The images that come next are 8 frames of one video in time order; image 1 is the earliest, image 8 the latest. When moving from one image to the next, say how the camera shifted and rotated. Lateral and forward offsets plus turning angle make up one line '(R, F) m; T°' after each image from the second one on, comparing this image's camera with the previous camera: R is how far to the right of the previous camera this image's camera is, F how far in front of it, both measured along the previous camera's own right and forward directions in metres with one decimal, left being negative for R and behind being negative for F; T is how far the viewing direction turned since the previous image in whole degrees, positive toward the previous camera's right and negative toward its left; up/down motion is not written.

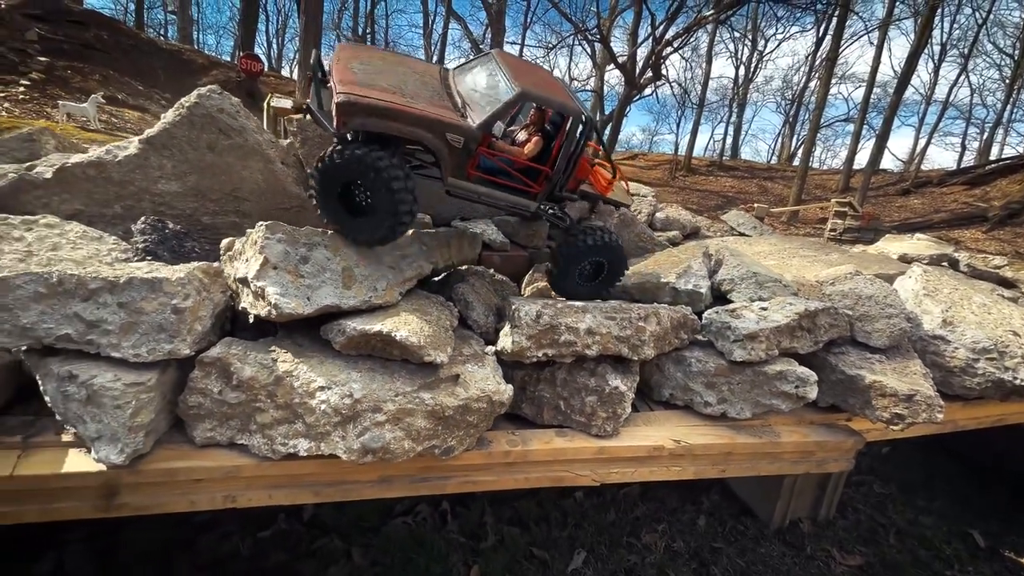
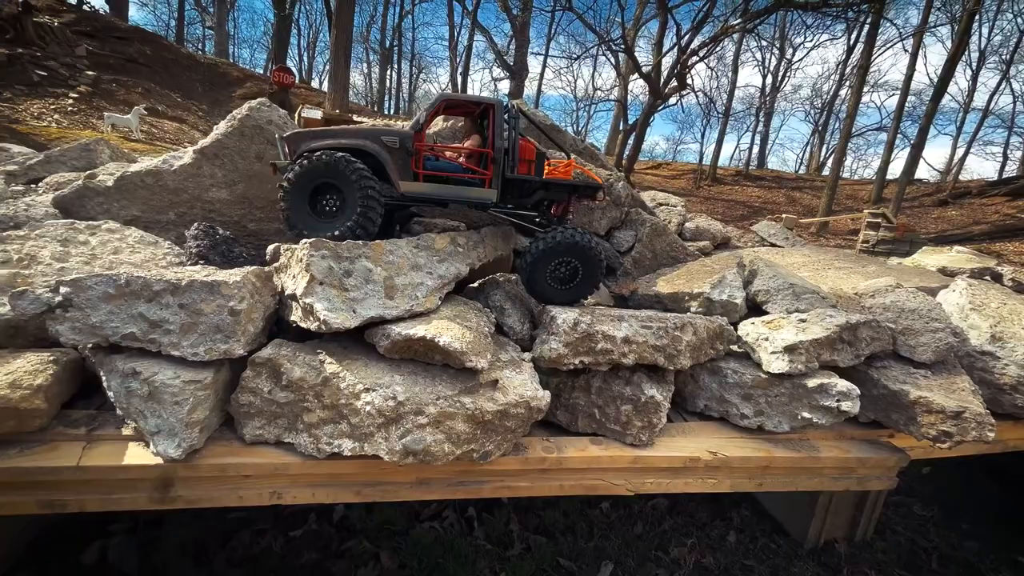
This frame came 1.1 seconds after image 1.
(-0.1, 0.0) m; -3°
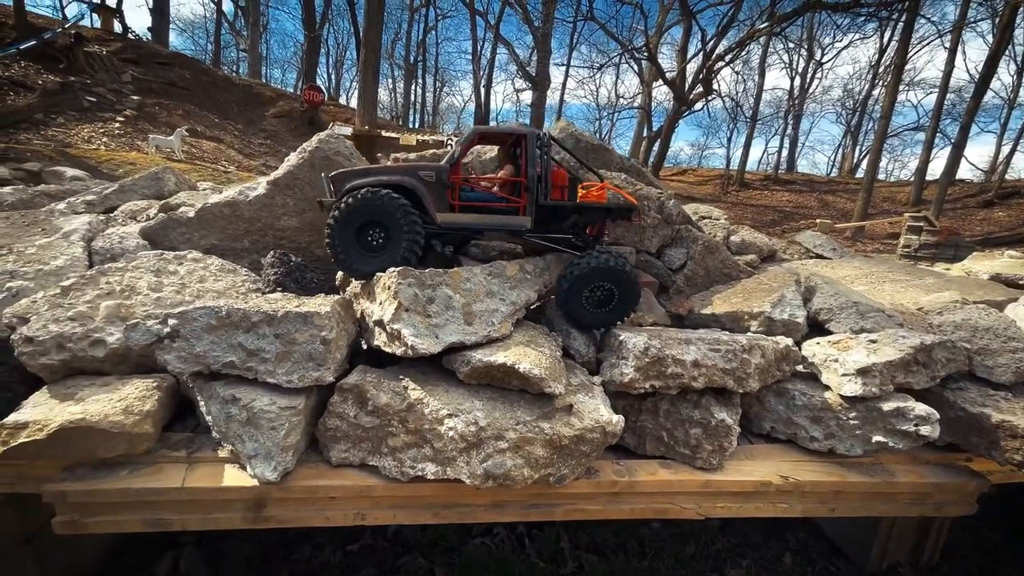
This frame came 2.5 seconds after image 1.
(-0.3, -0.1) m; -3°
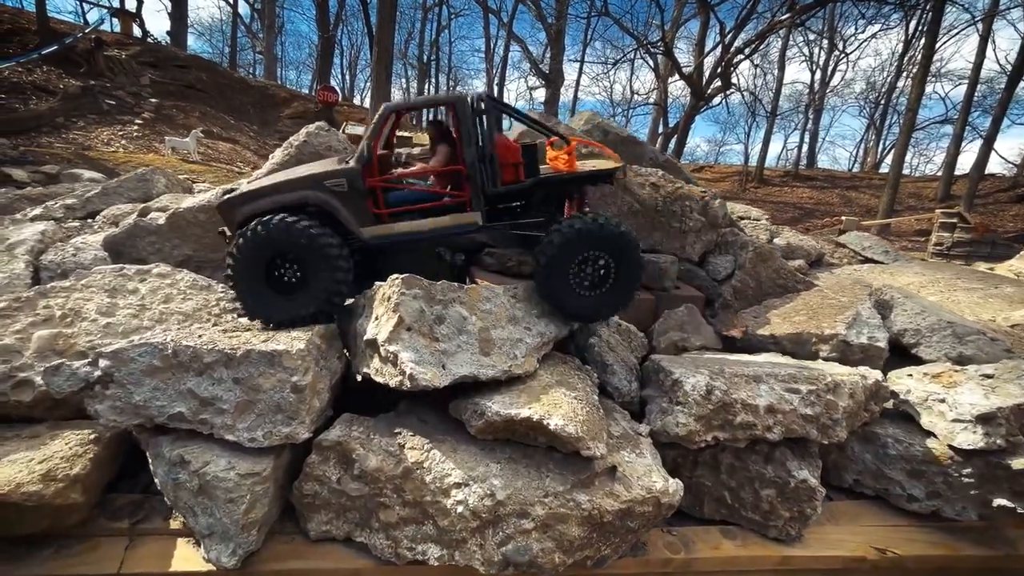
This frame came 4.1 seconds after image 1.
(-0.1, +0.6) m; -2°
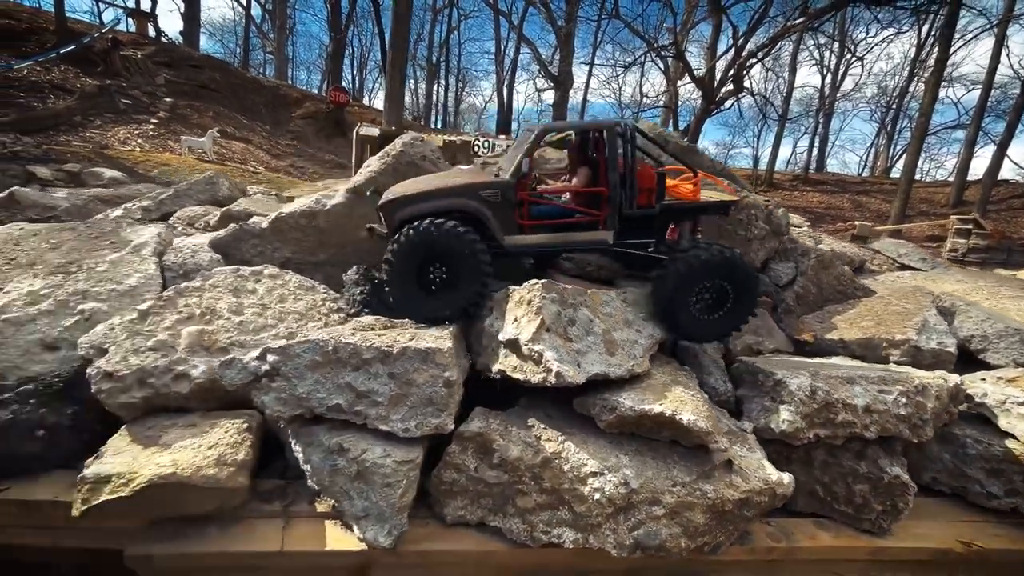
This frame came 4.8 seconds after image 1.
(-0.6, -0.2) m; -1°
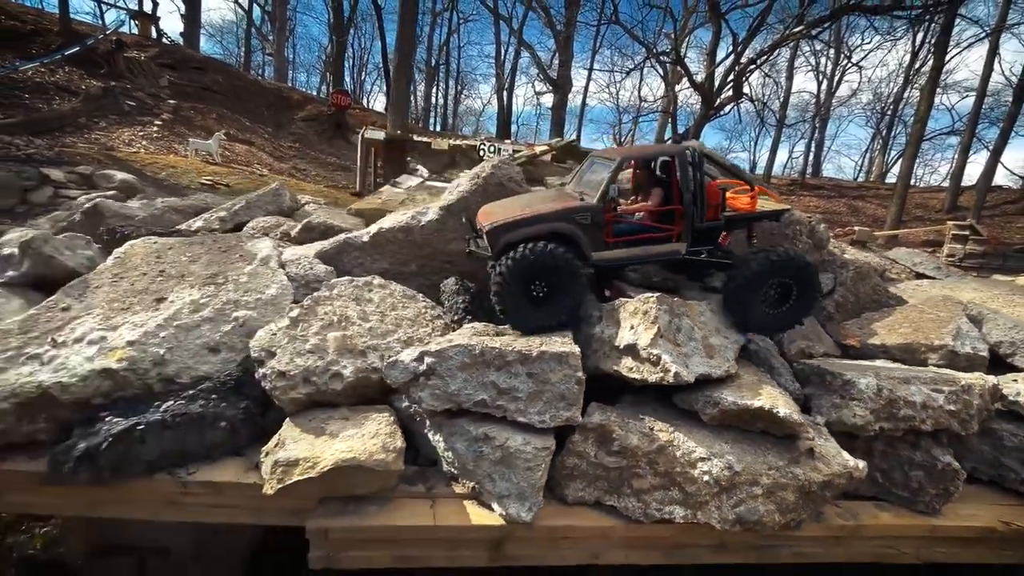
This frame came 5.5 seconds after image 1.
(-0.7, -0.4) m; 0°
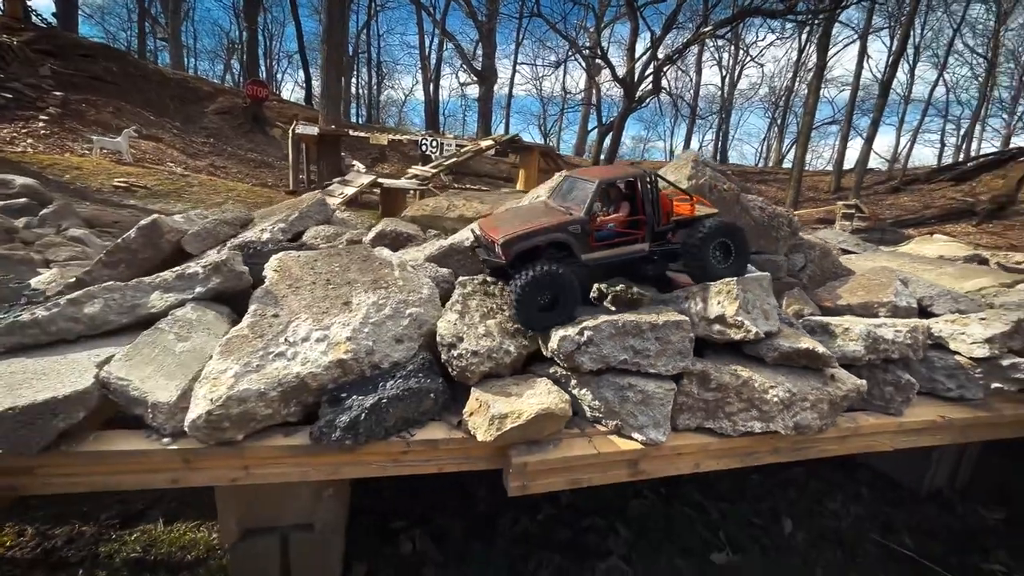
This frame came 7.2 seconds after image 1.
(-1.4, -0.8) m; +8°
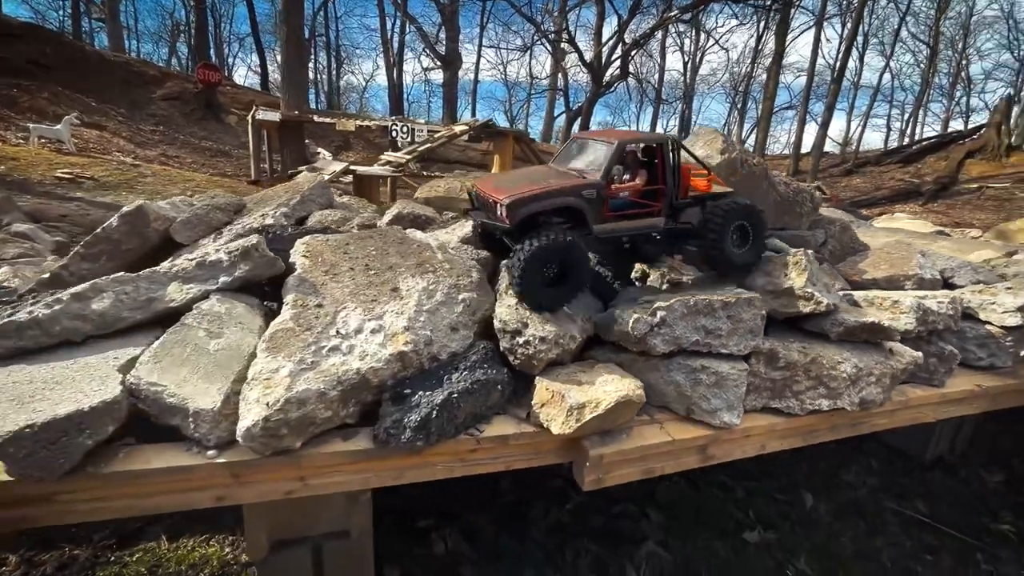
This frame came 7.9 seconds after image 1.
(-0.7, +0.3) m; +4°
